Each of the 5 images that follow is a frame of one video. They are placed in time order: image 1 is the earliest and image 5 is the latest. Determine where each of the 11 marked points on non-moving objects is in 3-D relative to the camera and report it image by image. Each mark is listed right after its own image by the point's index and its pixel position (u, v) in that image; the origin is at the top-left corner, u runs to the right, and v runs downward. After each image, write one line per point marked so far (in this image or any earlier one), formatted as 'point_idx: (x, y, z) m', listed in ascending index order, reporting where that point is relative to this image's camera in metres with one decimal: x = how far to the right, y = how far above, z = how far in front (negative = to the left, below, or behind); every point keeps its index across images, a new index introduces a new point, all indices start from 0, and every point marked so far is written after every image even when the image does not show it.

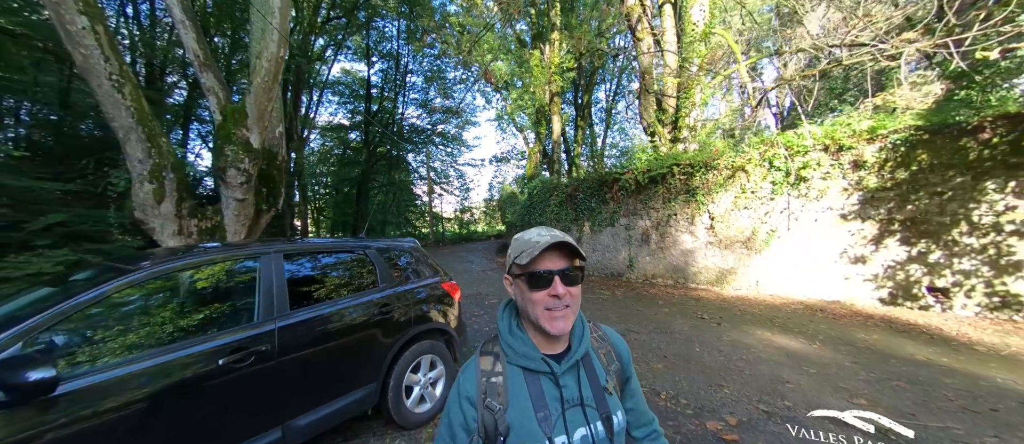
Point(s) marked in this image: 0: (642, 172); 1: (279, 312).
0: (+3.4, +1.3, +8.7) m
1: (-1.4, -0.6, +2.1) m
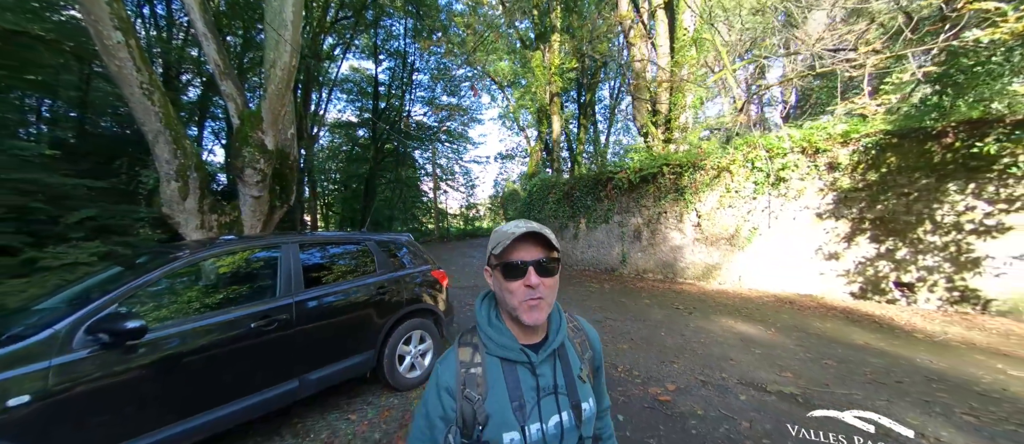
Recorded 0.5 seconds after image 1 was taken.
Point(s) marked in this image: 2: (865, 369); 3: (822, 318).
0: (+3.3, +1.4, +9.1) m
1: (-1.7, -0.5, +2.6) m
2: (+3.3, -1.4, +3.1) m
3: (+4.4, -1.3, +4.7) m
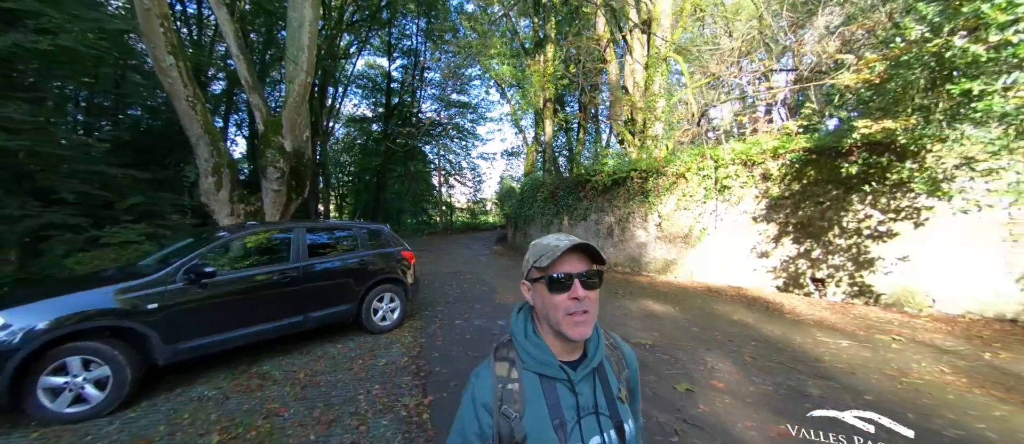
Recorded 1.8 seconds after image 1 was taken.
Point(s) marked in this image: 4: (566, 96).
0: (+2.9, +1.4, +10.1) m
1: (-2.4, -0.4, +3.8) m
2: (+2.5, -1.4, +4.2) m
3: (+3.8, -1.4, +5.7) m
4: (+2.8, +6.5, +17.5) m
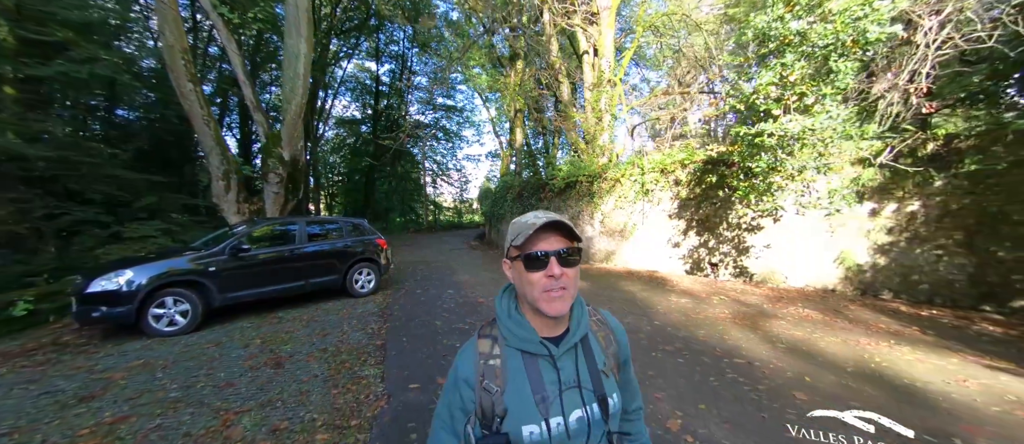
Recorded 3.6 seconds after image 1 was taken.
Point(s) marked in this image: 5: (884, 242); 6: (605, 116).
0: (+1.7, +1.5, +11.8) m
1: (-3.3, -0.3, +5.4) m
2: (+1.6, -1.3, +5.9) m
3: (+2.8, -1.3, +7.5) m
4: (+1.5, +6.6, +19.2) m
5: (+6.9, -0.4, +6.3) m
6: (+3.0, +3.3, +10.4) m
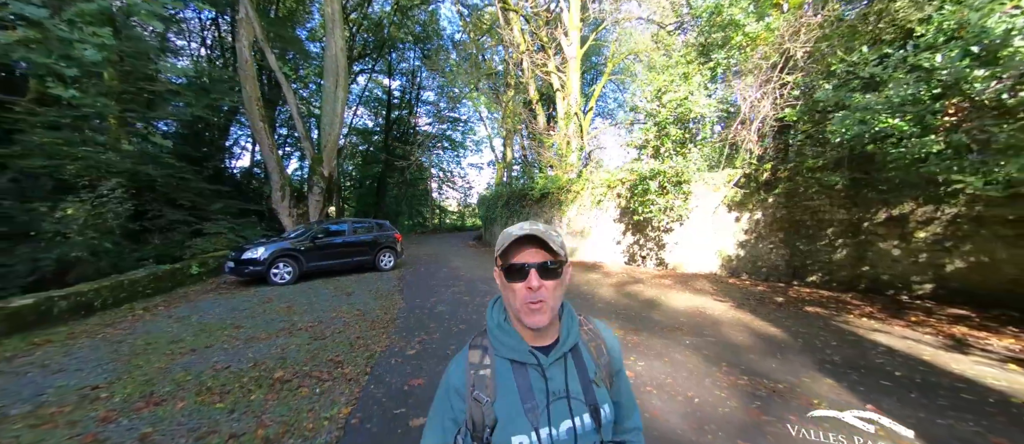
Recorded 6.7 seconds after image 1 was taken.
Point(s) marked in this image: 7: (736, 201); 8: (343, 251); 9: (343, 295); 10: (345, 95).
0: (+1.2, +1.4, +14.7) m
1: (-4.1, -0.3, +8.4) m
2: (+0.8, -1.4, +8.8) m
3: (+2.1, -1.4, +10.4) m
4: (+1.1, +6.4, +22.2) m
5: (+6.2, -0.5, +9.1) m
6: (+2.4, +3.1, +13.4) m
7: (+6.1, +0.6, +9.1) m
8: (-4.0, -0.7, +8.2) m
9: (-3.2, -1.3, +6.3) m
10: (-6.1, +4.7, +12.4) m
